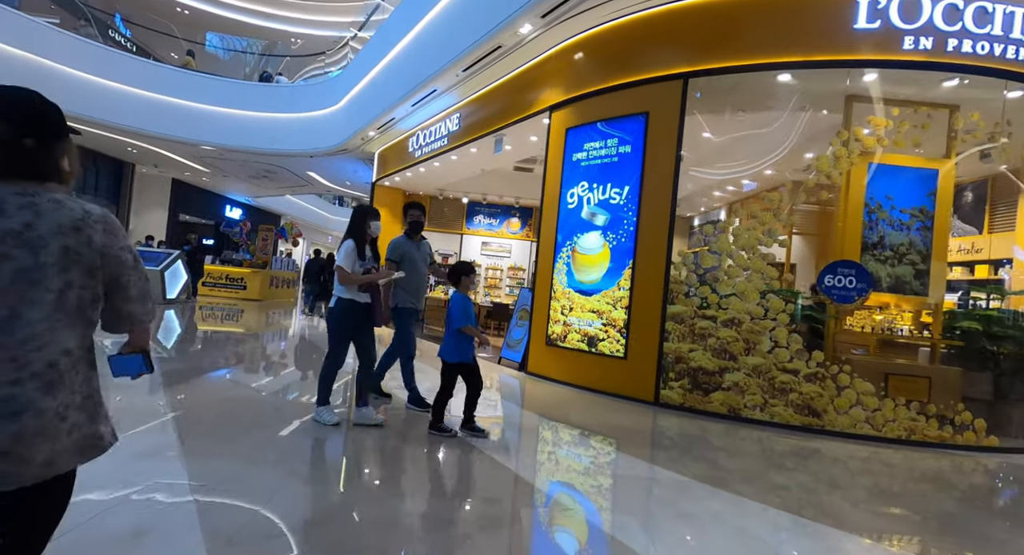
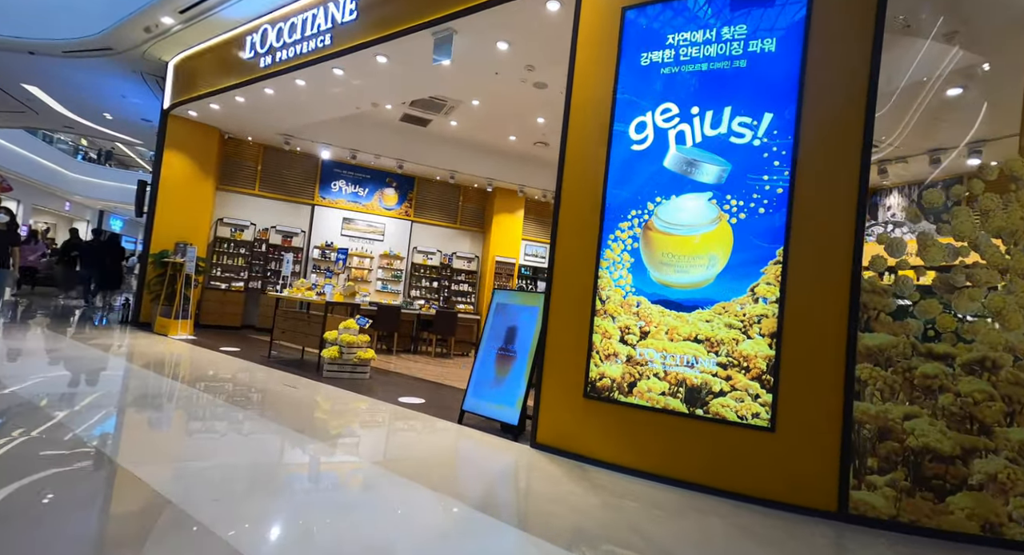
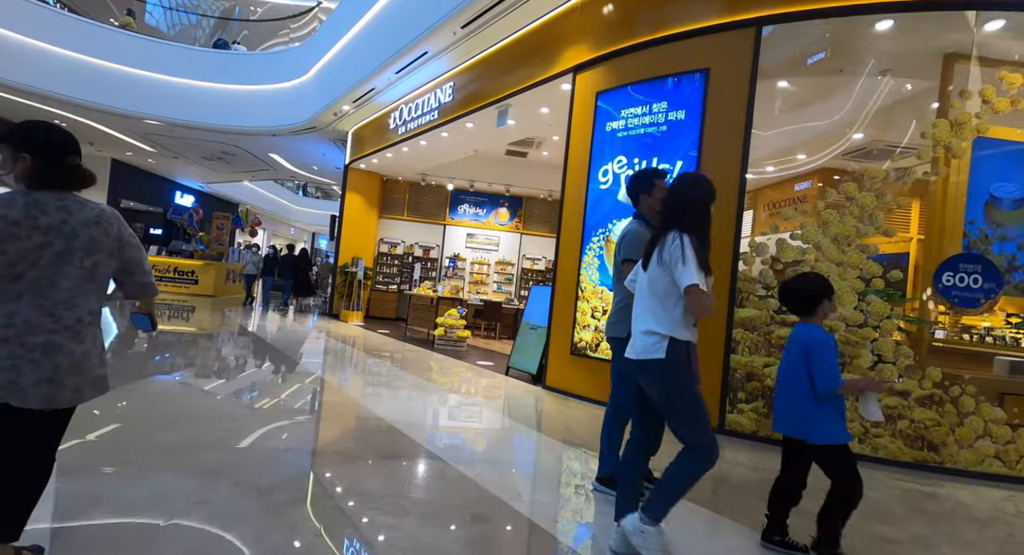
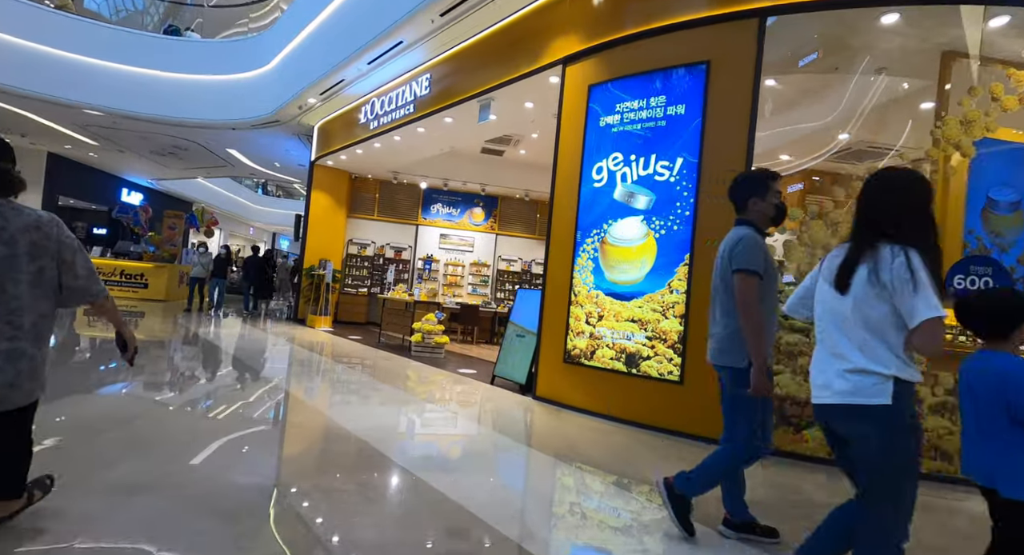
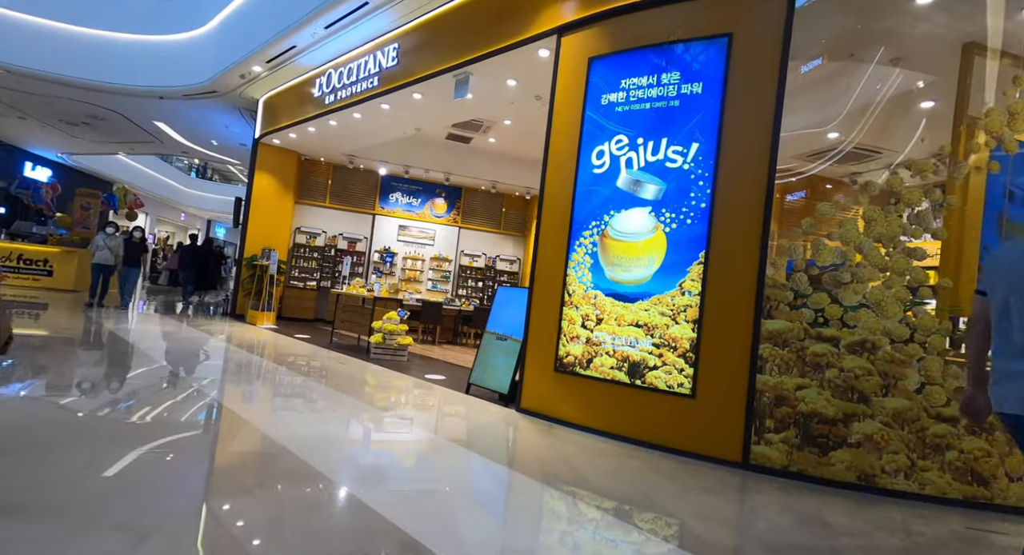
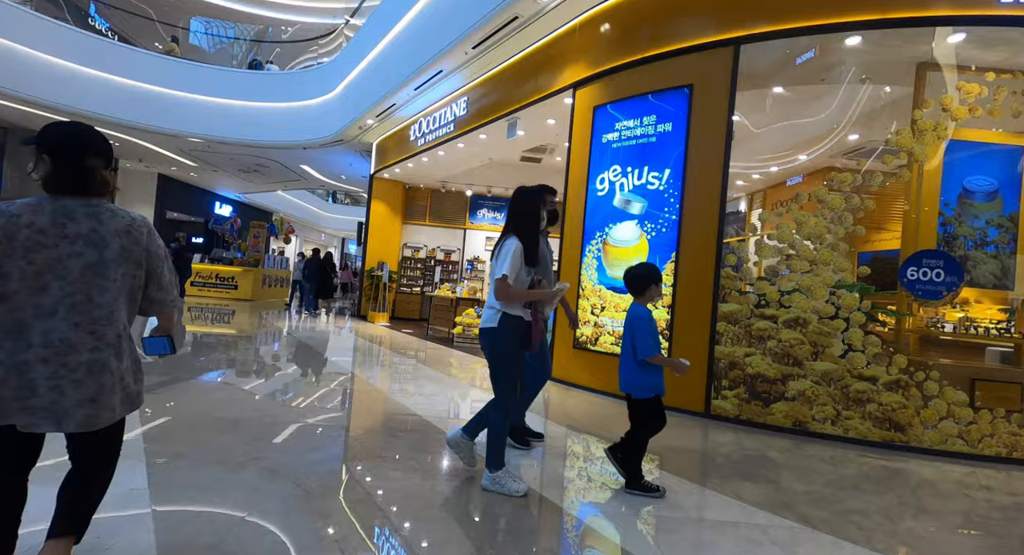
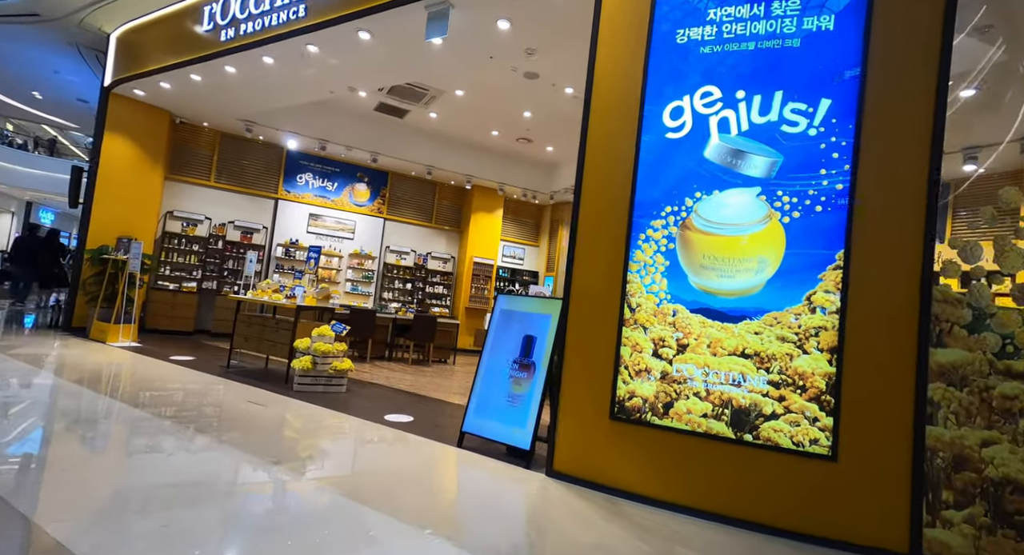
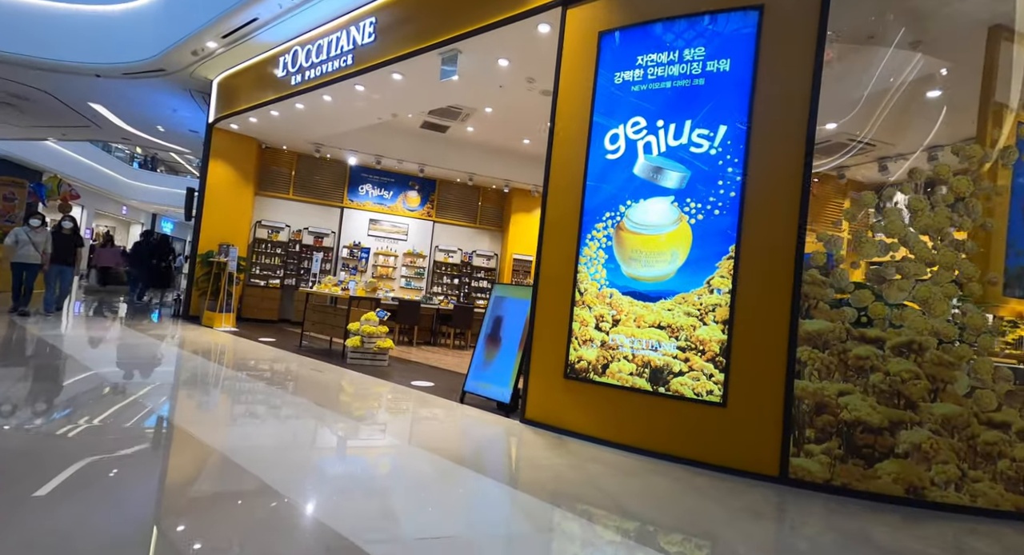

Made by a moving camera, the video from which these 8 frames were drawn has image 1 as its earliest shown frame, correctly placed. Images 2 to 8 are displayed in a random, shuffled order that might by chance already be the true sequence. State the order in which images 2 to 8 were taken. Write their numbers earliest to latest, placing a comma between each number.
6, 3, 4, 5, 8, 2, 7
